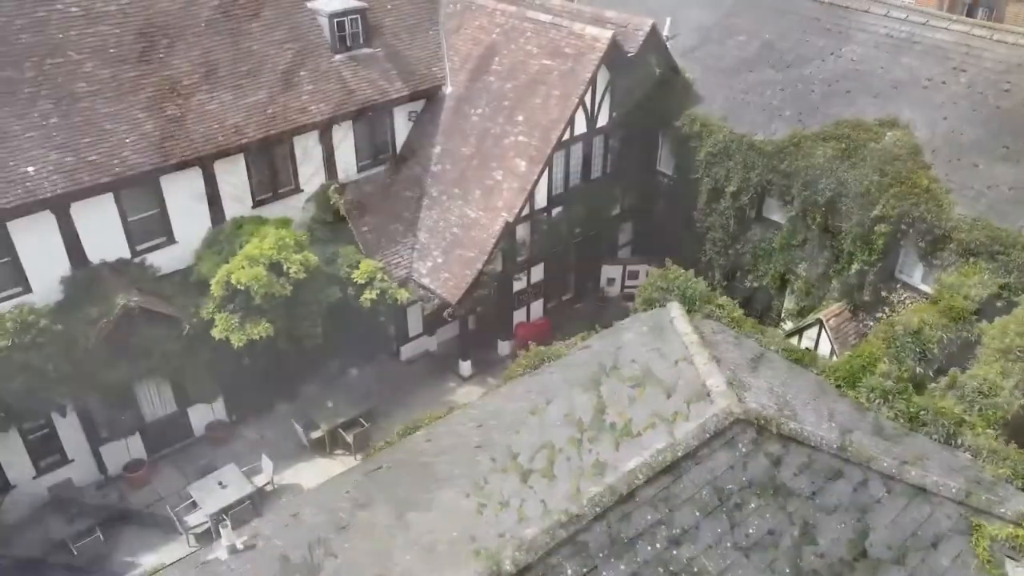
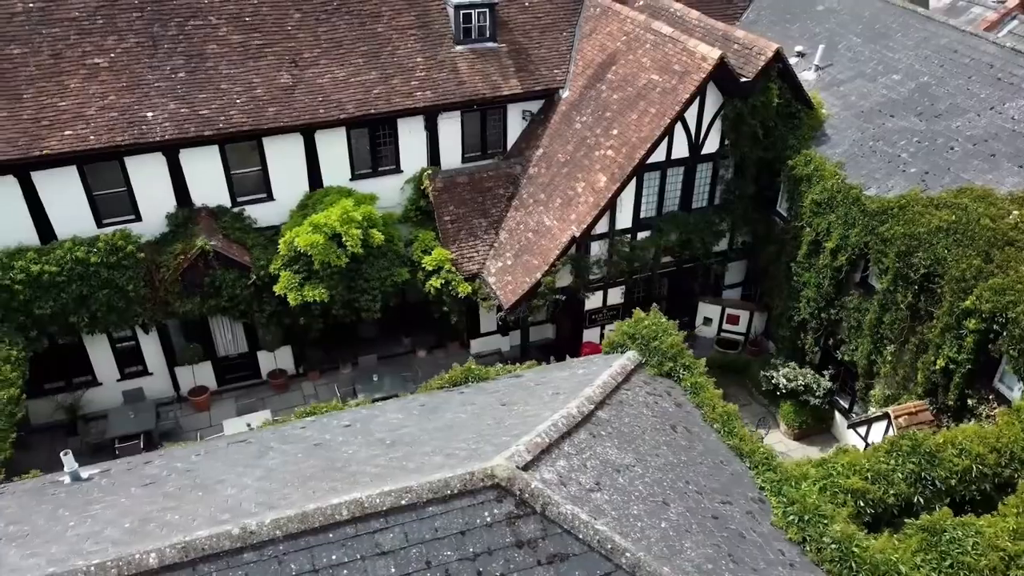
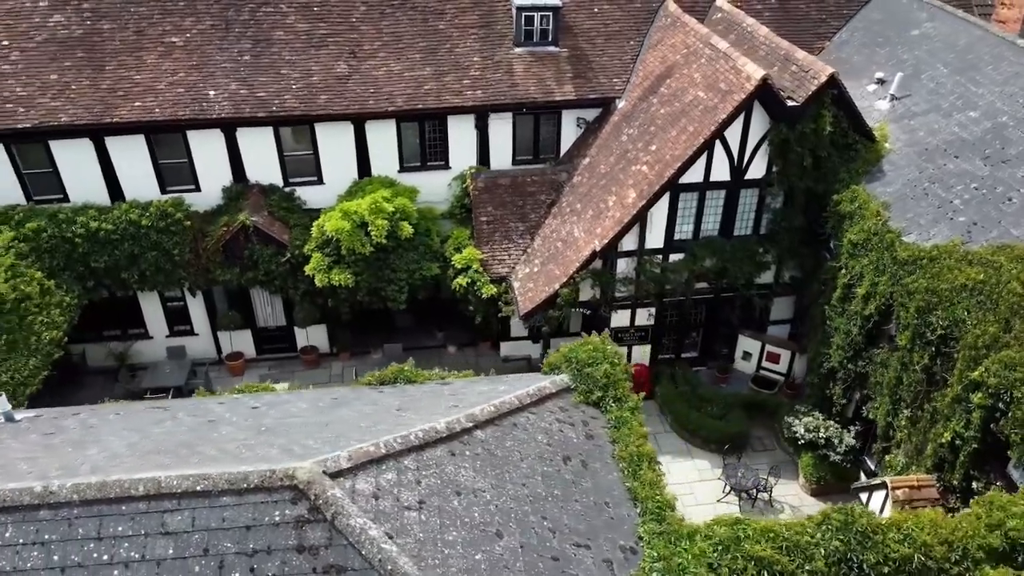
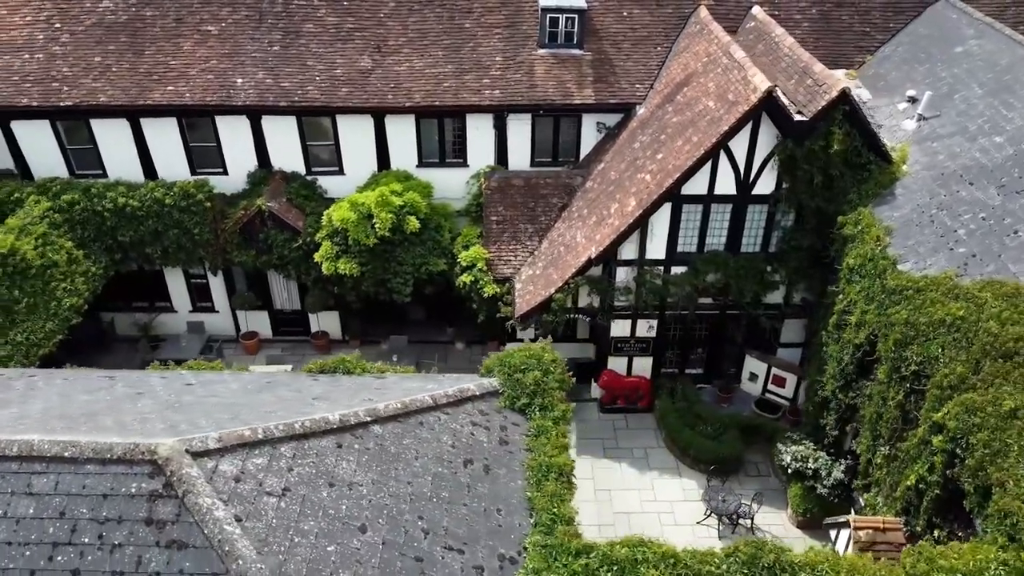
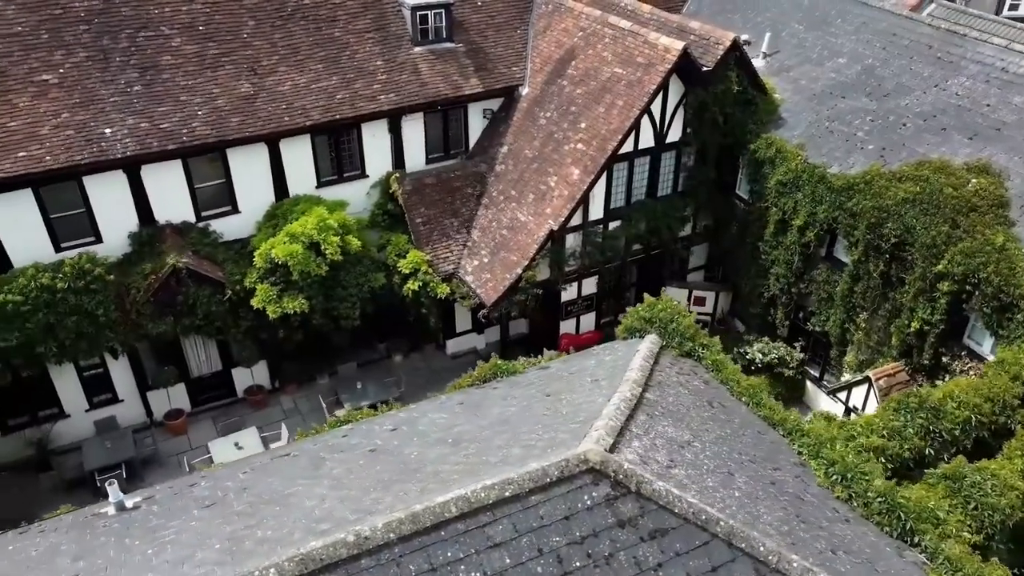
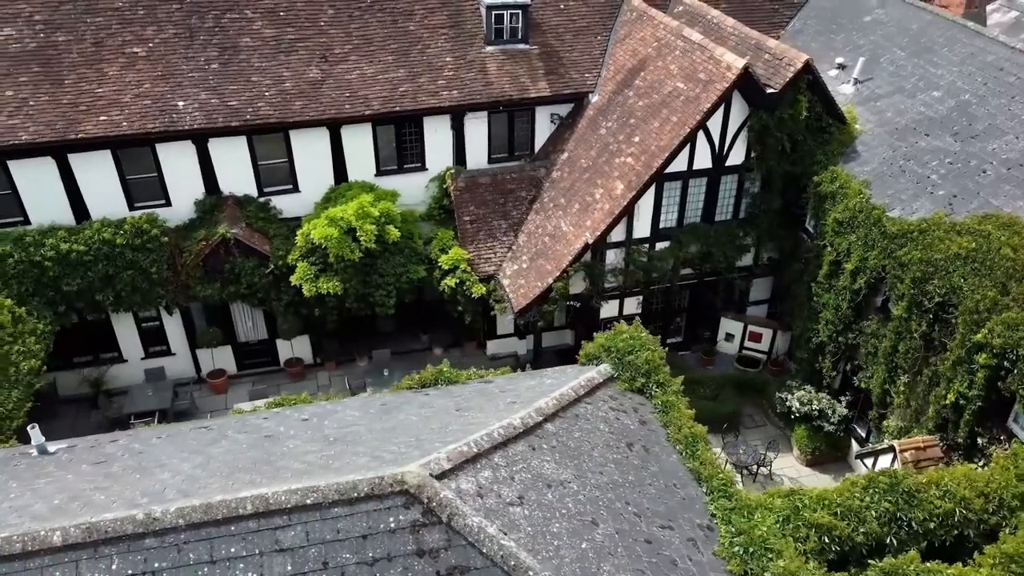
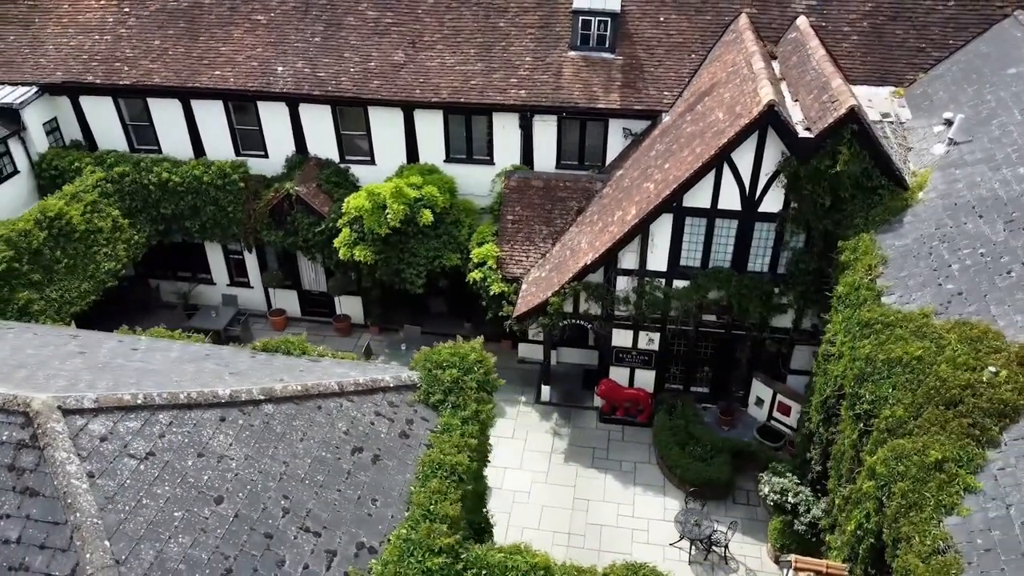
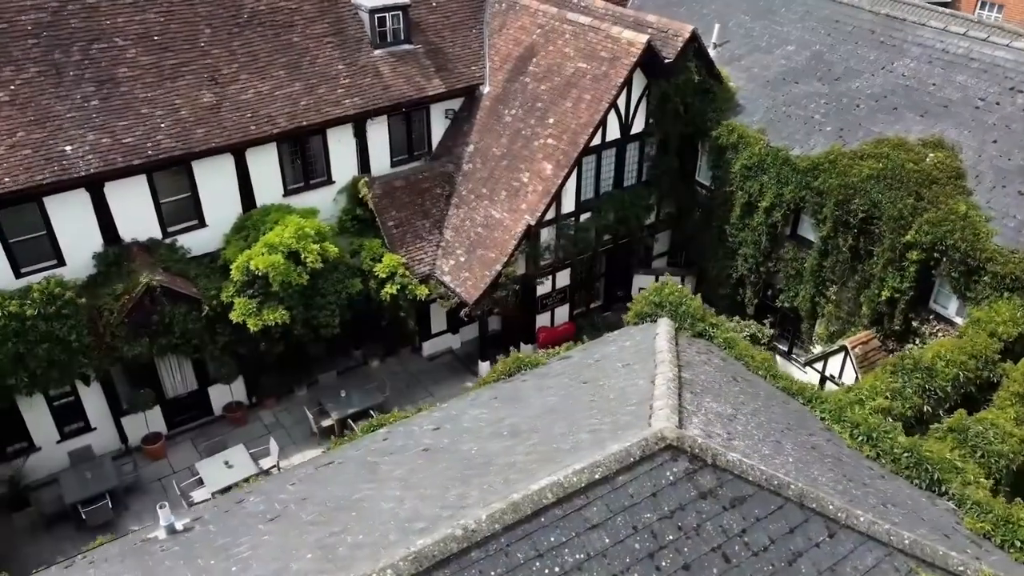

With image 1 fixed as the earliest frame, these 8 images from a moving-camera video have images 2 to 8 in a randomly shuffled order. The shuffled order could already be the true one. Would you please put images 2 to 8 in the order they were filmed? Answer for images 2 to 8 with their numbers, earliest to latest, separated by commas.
8, 5, 2, 6, 3, 4, 7
